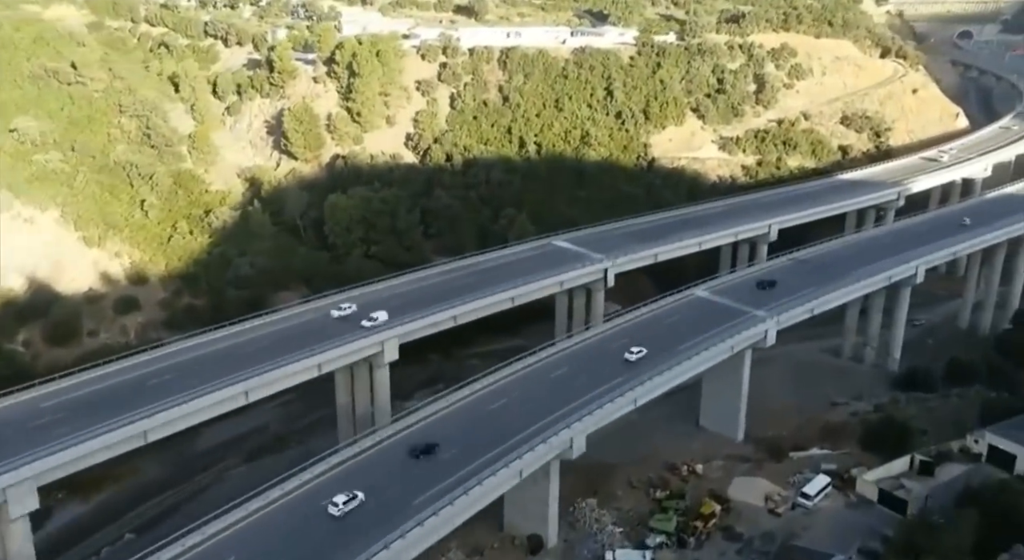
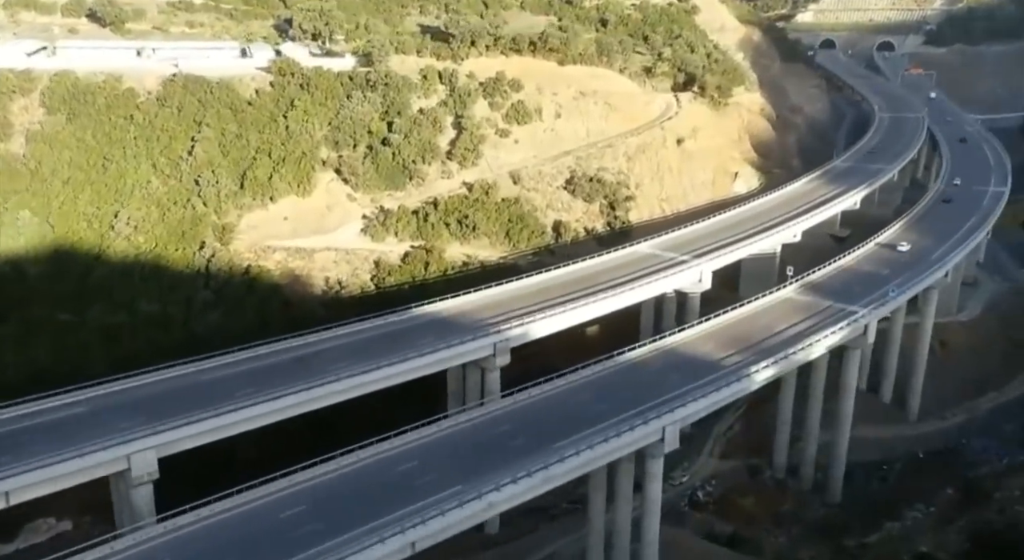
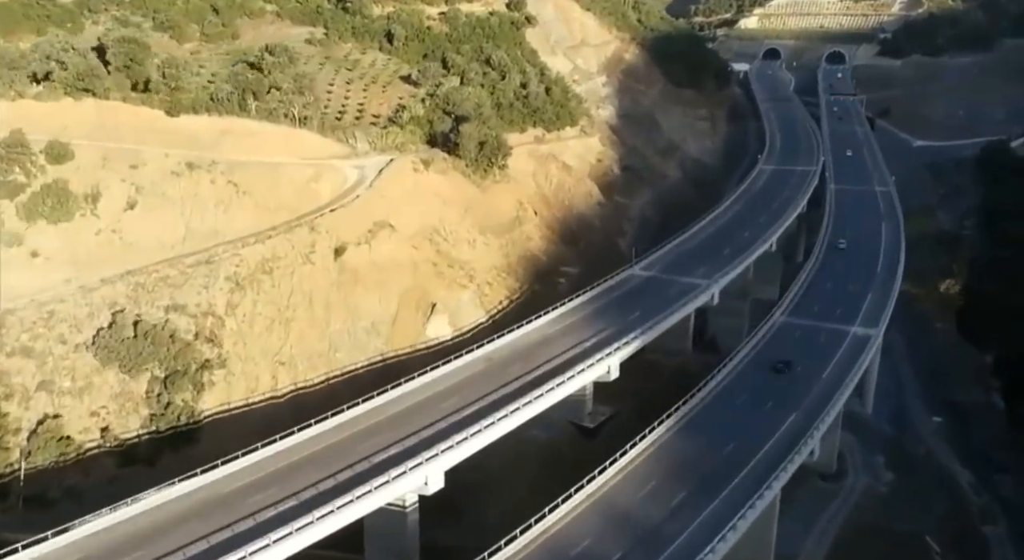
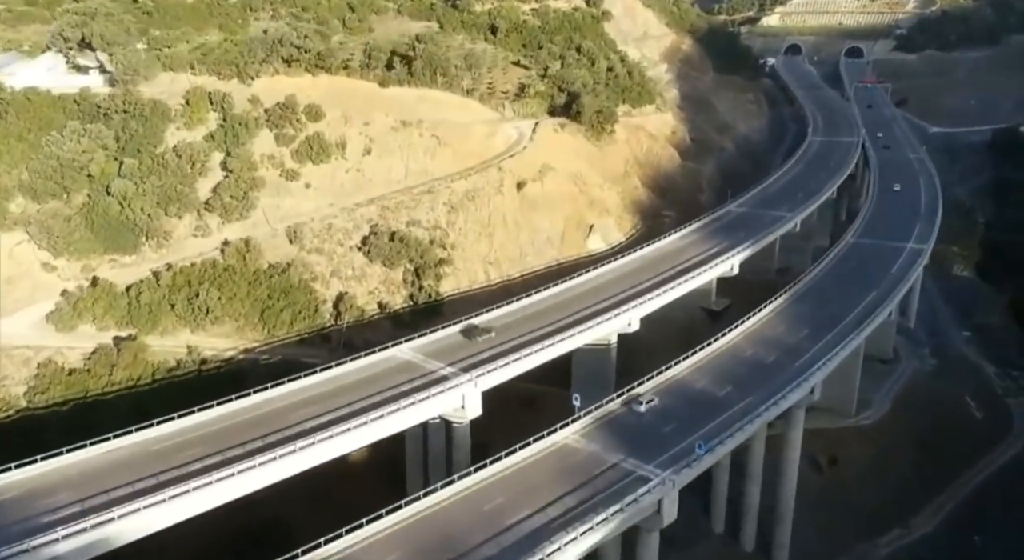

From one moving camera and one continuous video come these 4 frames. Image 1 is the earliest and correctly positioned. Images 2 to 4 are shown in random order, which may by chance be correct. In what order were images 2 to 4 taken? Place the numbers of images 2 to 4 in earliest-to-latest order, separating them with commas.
2, 4, 3
